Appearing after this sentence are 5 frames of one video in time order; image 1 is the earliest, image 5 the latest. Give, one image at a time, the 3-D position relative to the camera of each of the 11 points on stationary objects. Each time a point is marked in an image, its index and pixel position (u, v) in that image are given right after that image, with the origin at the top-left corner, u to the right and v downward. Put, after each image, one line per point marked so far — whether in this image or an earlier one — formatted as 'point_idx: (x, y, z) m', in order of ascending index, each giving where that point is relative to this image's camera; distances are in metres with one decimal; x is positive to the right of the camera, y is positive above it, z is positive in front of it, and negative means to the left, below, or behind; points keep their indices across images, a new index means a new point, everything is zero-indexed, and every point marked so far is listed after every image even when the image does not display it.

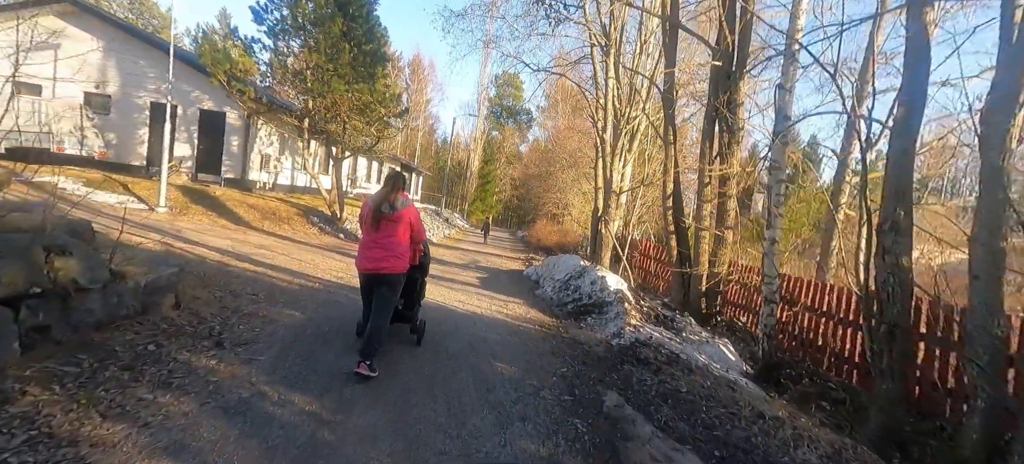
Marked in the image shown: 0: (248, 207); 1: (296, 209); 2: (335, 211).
0: (-8.7, +0.8, +13.1) m
1: (-7.6, +0.8, +14.1) m
2: (-6.3, +0.7, +14.2) m
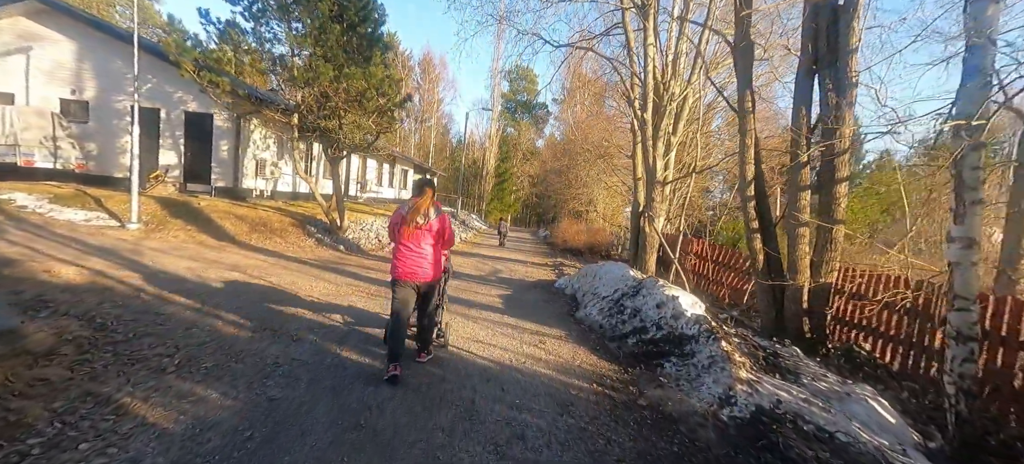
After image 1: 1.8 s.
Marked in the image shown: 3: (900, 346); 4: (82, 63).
0: (-8.0, +0.4, +11.5) m
1: (-6.9, +0.4, +12.5) m
2: (-5.6, +0.4, +12.5) m
3: (+5.2, -1.5, +5.3) m
4: (-14.1, +5.5, +13.1) m
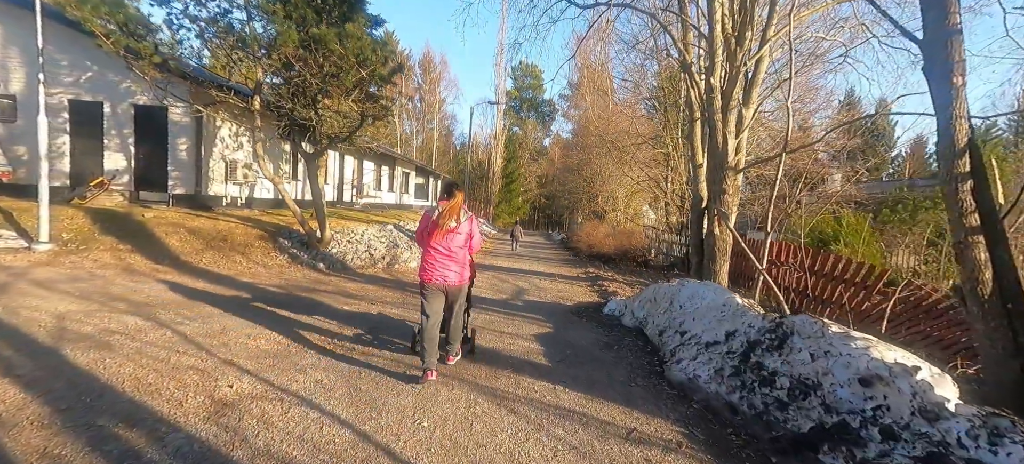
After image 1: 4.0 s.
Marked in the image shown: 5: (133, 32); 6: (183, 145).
0: (-7.4, 0.0, +9.1) m
1: (-6.3, 0.0, +10.0) m
2: (-5.0, +0.1, +10.0) m
3: (+5.7, -1.5, +2.7) m
4: (-13.7, +4.9, +10.8) m
5: (-6.9, +3.7, +7.3) m
6: (-9.5, +2.5, +11.5) m
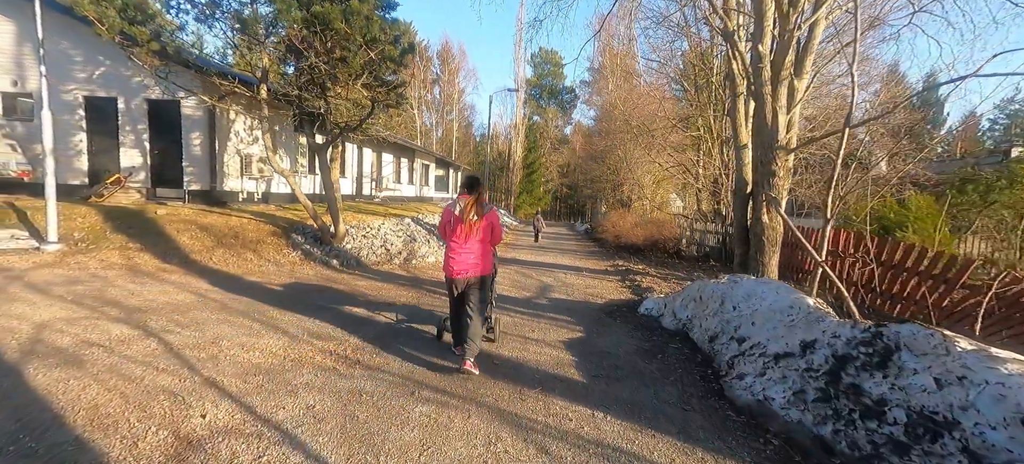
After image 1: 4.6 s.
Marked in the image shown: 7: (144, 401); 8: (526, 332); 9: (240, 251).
0: (-6.9, 0.0, +8.8) m
1: (-5.7, +0.2, +9.6) m
2: (-4.5, +0.2, +9.6) m
3: (+5.9, -1.4, +1.7) m
4: (-13.1, +4.9, +10.7) m
5: (-6.6, +3.7, +6.9) m
6: (-8.9, +2.6, +11.3) m
7: (-2.6, -1.3, +2.9) m
8: (+0.2, -1.3, +5.1) m
9: (-5.7, -0.4, +8.4) m
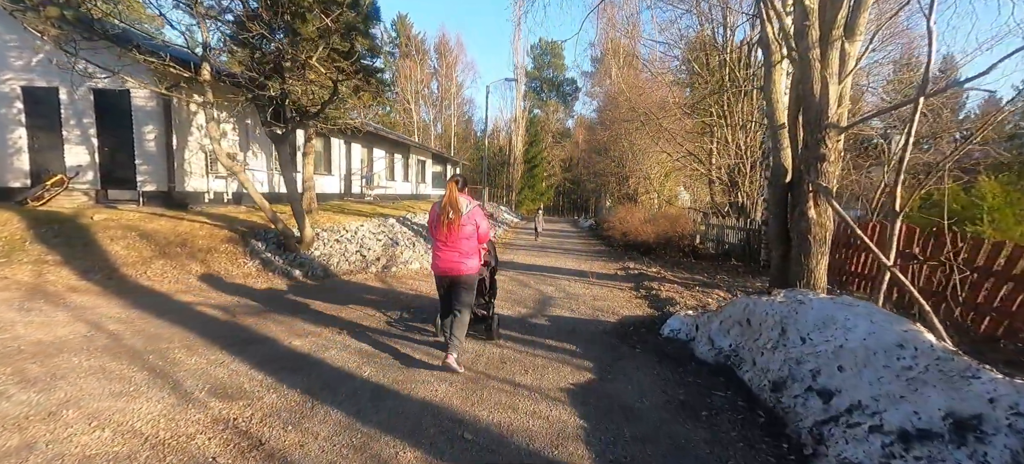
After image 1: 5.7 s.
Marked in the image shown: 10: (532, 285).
0: (-7.0, -0.1, +7.5) m
1: (-5.9, 0.0, +8.4) m
2: (-4.6, +0.1, +8.3) m
3: (+5.7, -1.4, +0.3) m
4: (-13.3, +4.7, +9.4) m
5: (-6.8, +3.5, +5.6) m
6: (-9.0, +2.4, +10.0) m
7: (-2.7, -1.4, +1.6) m
8: (0.0, -1.3, +3.8) m
9: (-5.8, -0.5, +7.2) m
10: (+0.4, -1.0, +7.7) m
